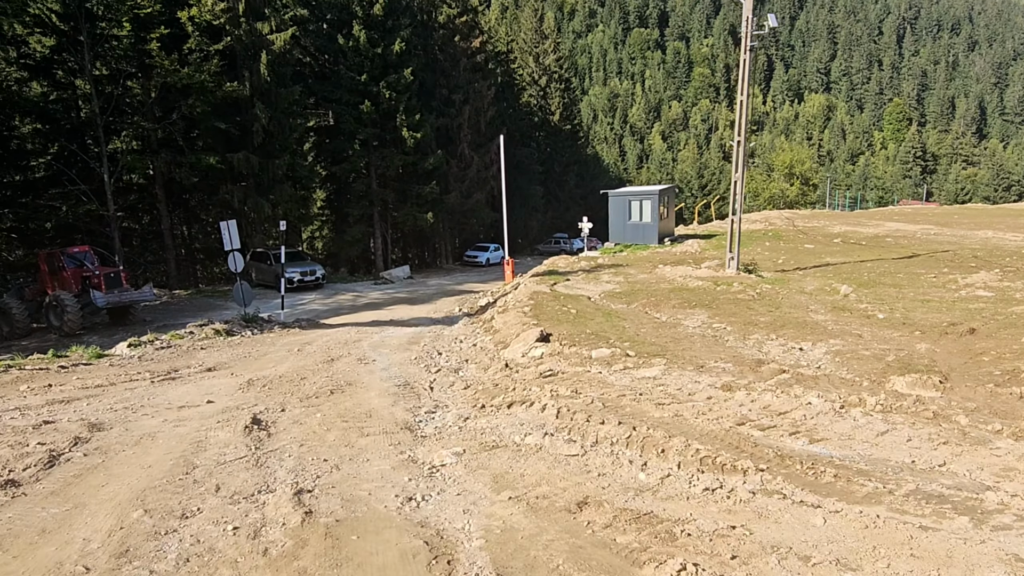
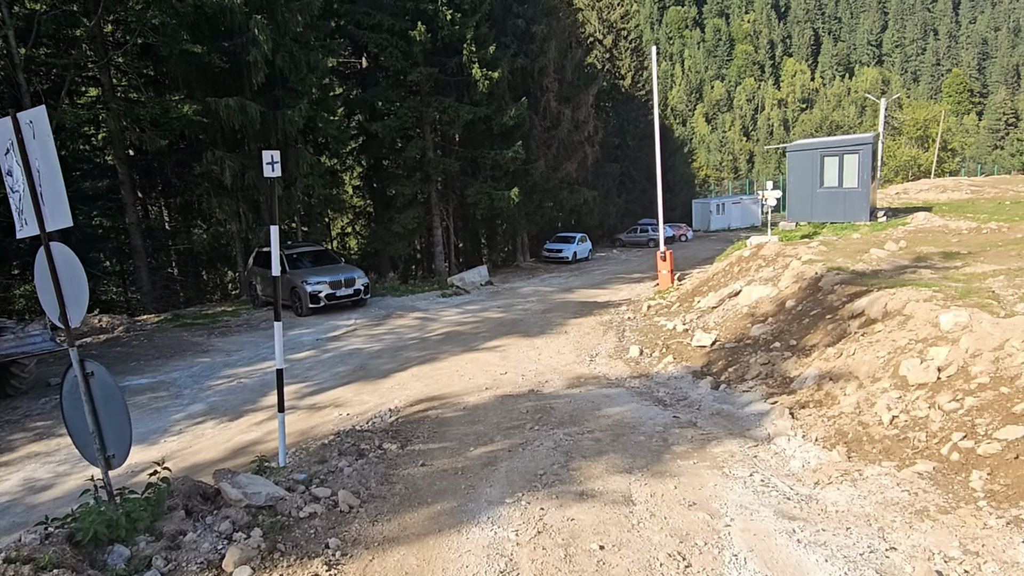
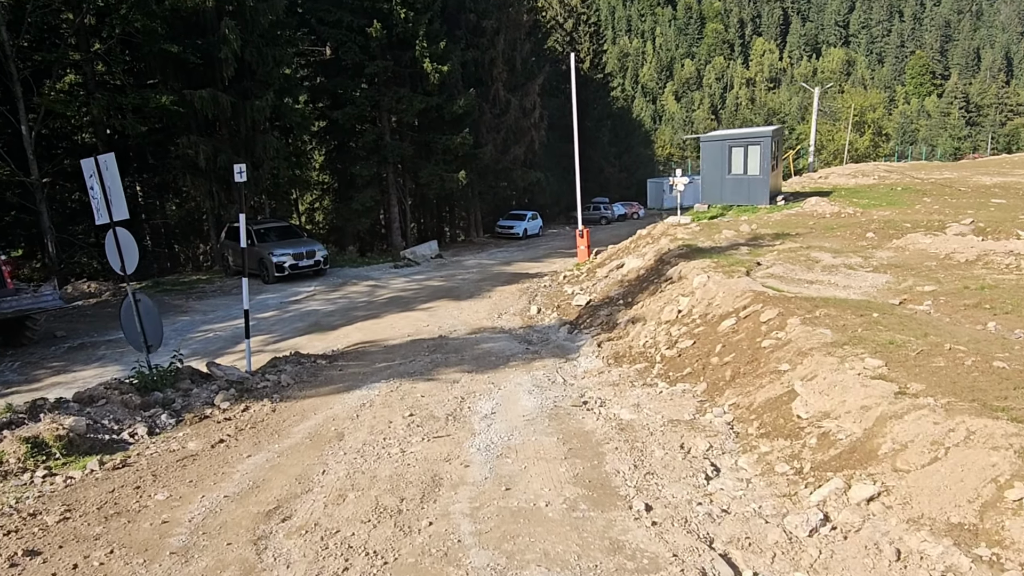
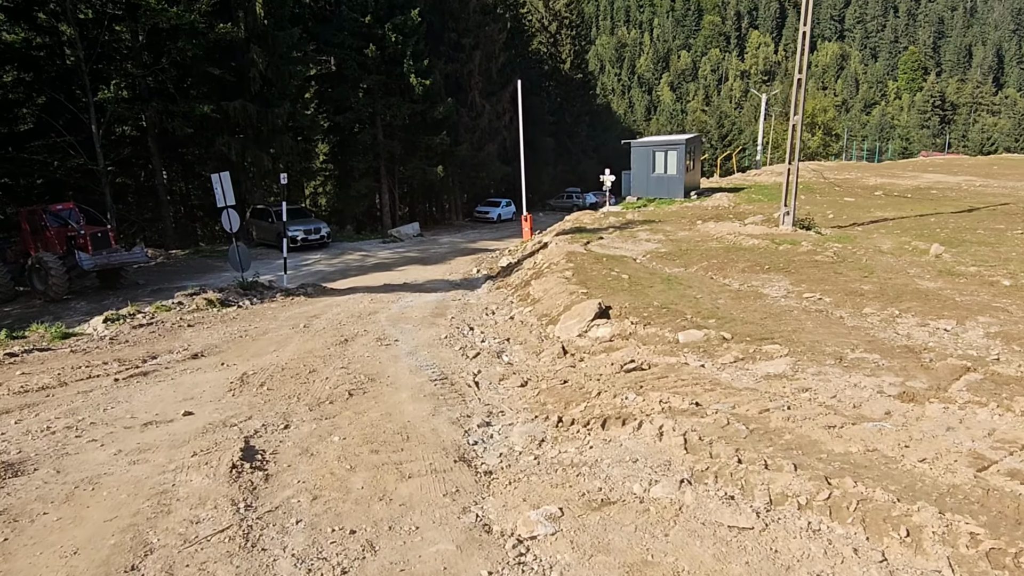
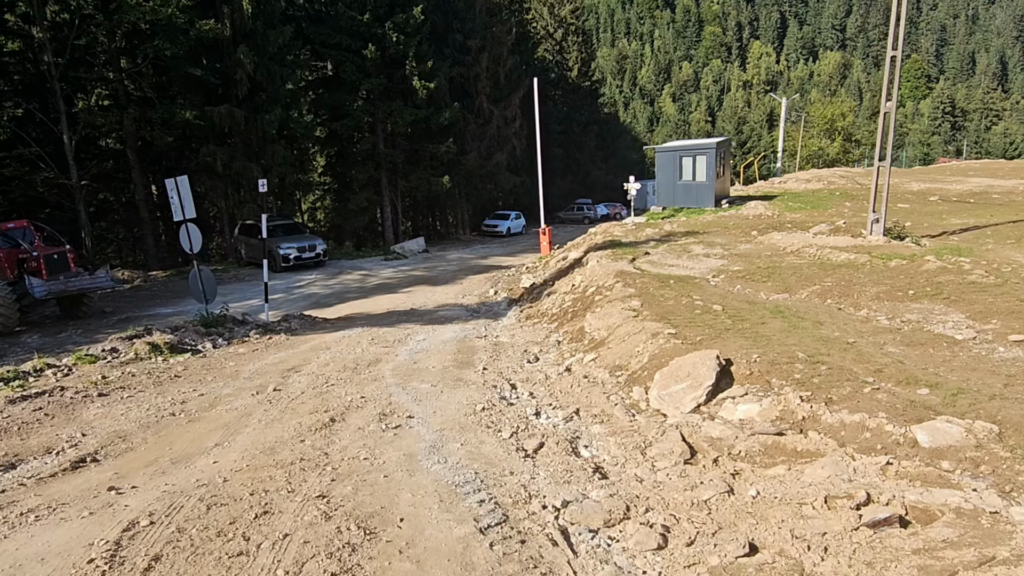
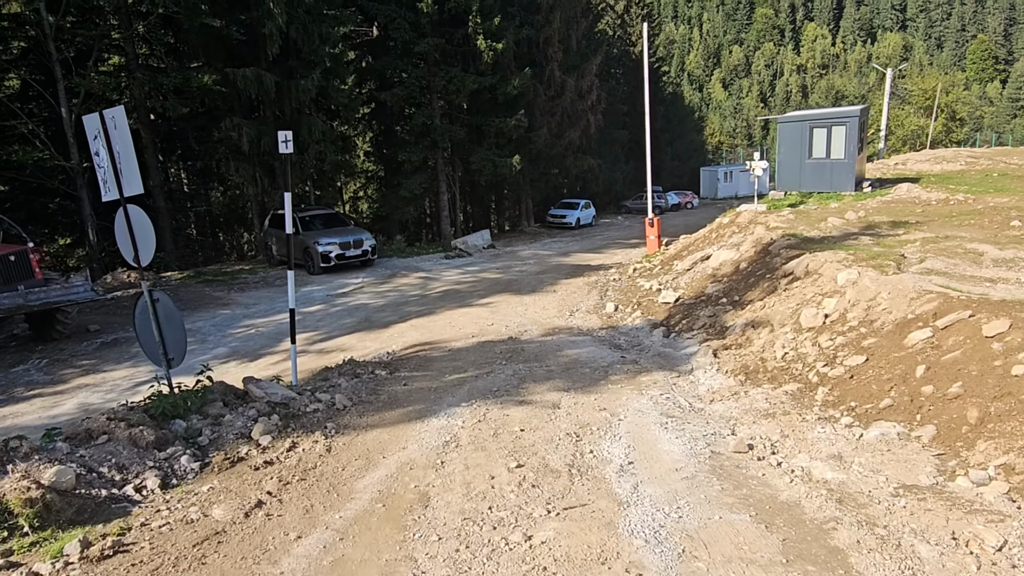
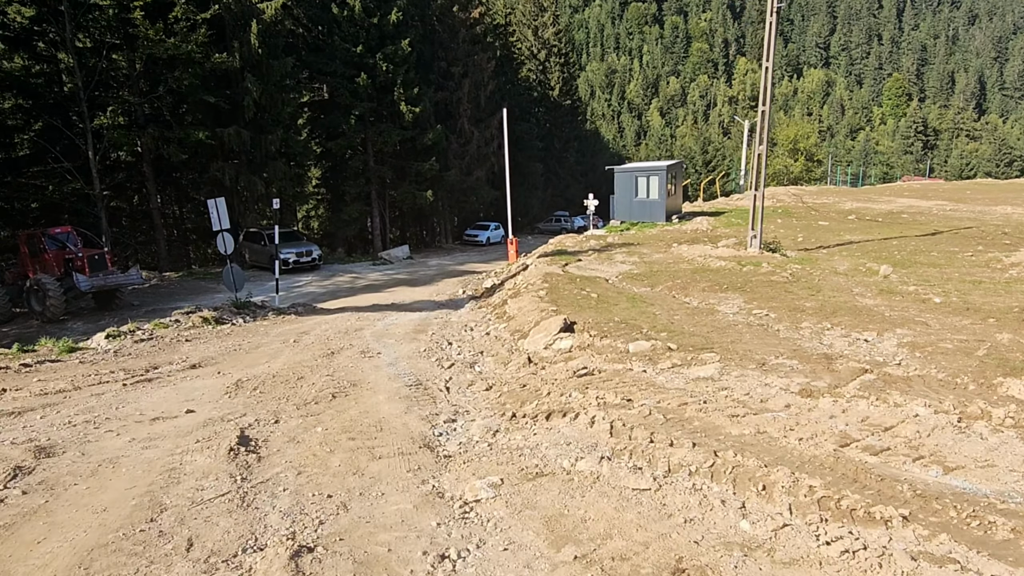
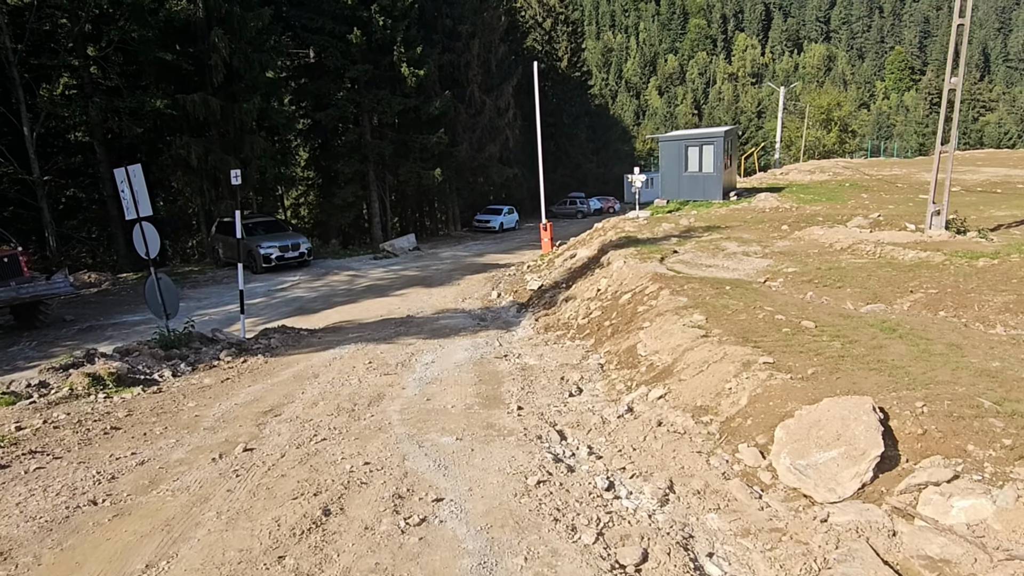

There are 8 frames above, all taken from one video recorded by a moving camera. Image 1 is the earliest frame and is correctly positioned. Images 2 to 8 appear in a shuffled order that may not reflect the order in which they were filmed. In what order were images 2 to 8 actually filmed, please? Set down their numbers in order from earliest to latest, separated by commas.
7, 4, 5, 8, 3, 6, 2
